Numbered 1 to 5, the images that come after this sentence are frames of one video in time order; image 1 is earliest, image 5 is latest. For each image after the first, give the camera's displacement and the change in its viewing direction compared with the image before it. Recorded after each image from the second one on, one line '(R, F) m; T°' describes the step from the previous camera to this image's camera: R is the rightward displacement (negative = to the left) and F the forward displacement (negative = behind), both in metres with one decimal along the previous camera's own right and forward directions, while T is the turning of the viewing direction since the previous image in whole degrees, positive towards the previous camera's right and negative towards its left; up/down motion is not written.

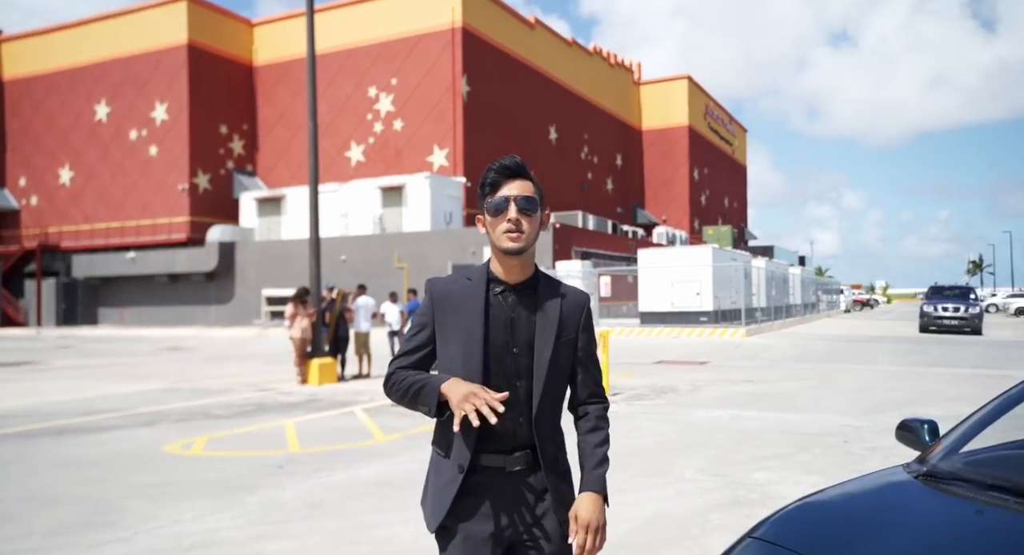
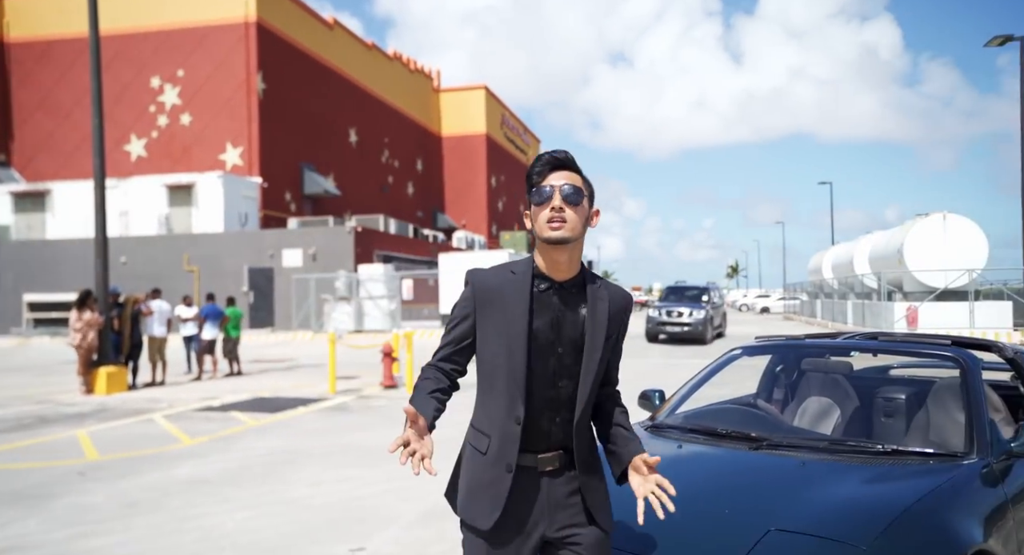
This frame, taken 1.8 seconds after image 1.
(-0.2, -0.8) m; +16°
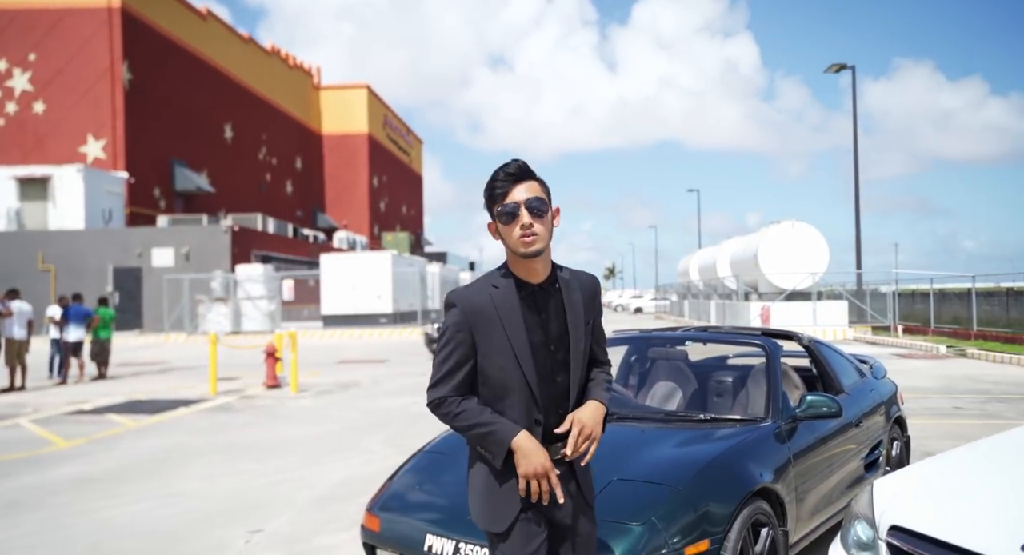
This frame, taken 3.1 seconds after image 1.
(-0.1, -0.6) m; +10°
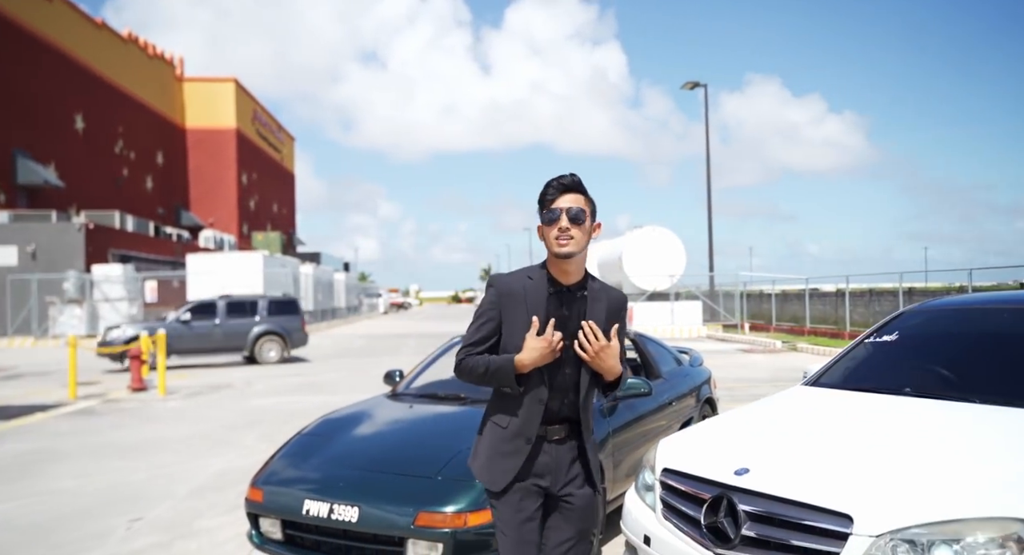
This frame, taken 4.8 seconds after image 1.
(+0.1, -0.7) m; +10°
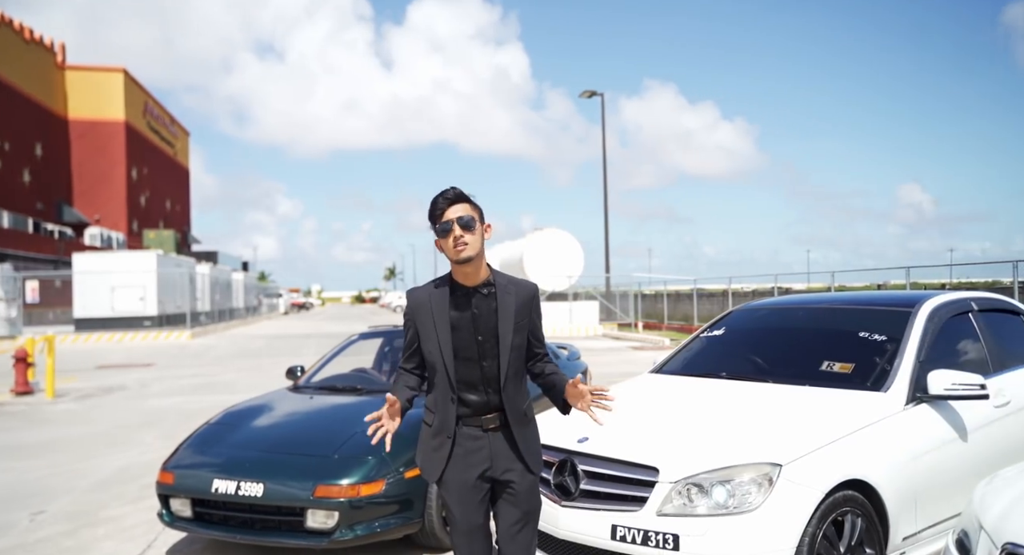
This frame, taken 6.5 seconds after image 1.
(+0.1, -0.7) m; +8°
